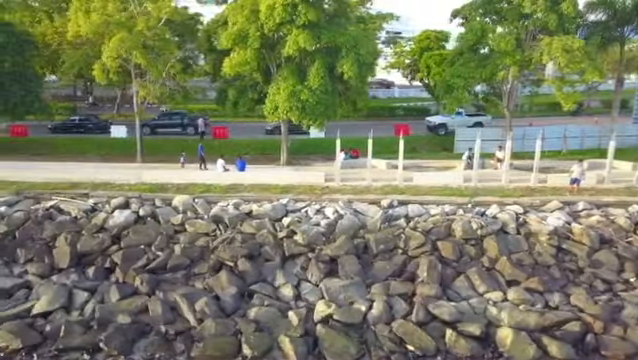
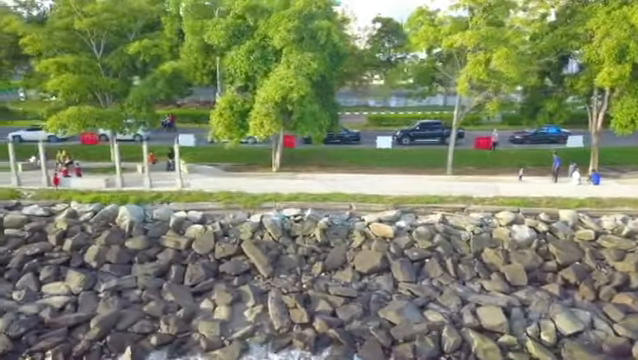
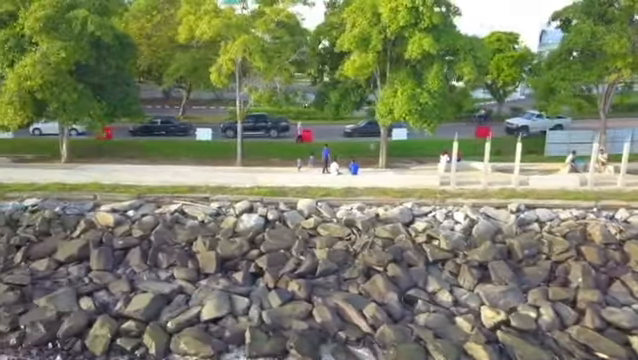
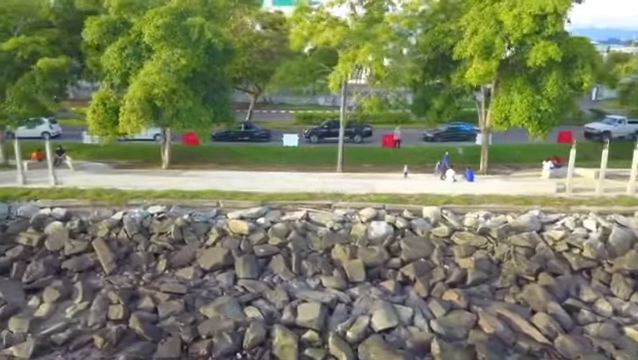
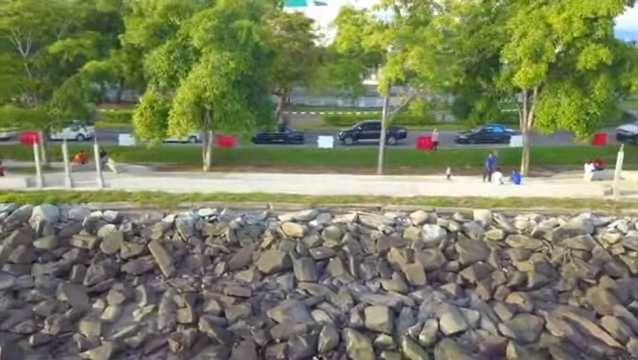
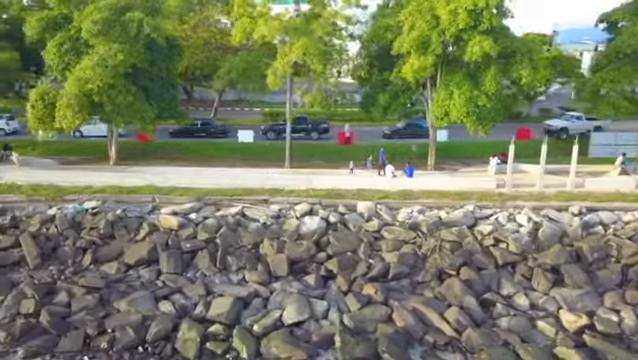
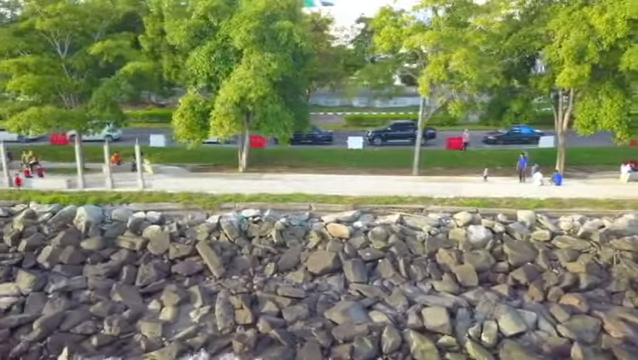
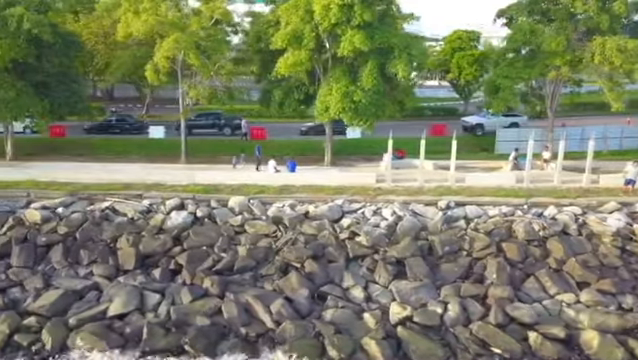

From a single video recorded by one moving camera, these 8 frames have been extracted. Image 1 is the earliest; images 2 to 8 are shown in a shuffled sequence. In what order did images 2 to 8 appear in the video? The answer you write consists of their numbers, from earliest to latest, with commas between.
8, 3, 6, 4, 5, 7, 2
